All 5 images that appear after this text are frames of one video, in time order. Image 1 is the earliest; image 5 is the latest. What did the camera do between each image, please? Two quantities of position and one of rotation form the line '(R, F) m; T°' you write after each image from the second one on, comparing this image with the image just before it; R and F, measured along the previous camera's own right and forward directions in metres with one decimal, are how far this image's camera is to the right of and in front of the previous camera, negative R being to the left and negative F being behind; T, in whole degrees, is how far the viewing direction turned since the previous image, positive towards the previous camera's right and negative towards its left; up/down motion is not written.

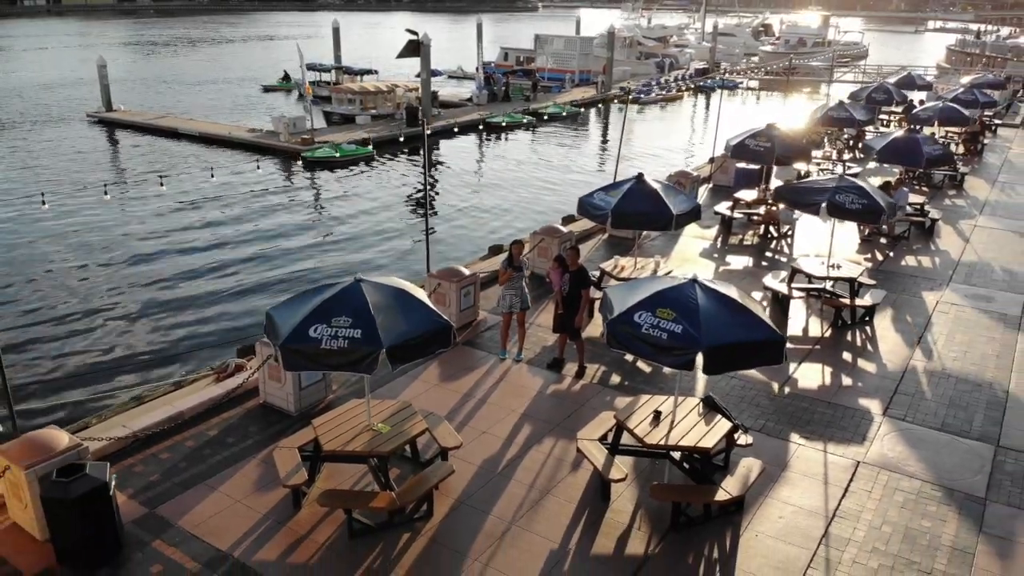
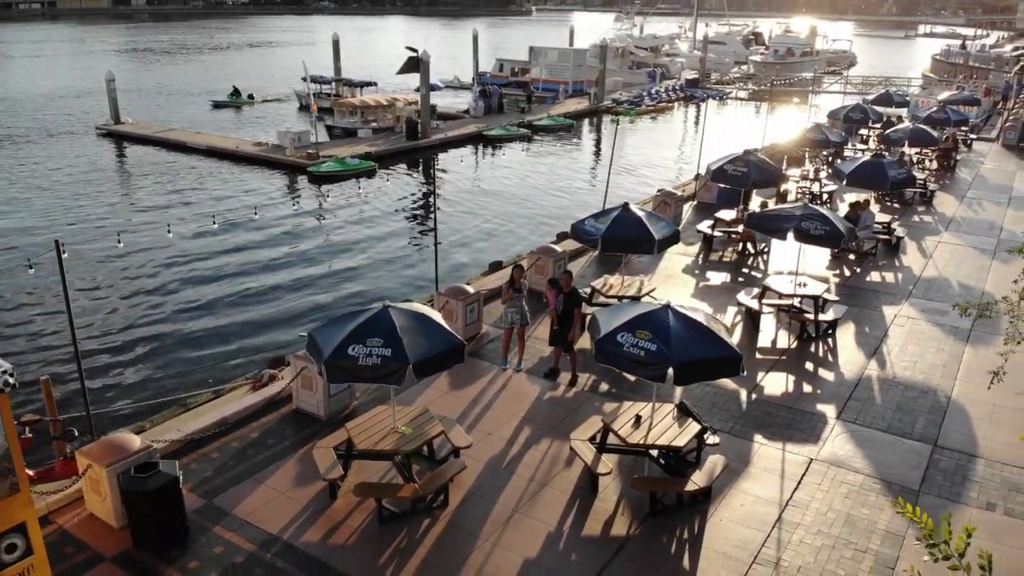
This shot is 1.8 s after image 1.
(-0.1, -1.2) m; 0°
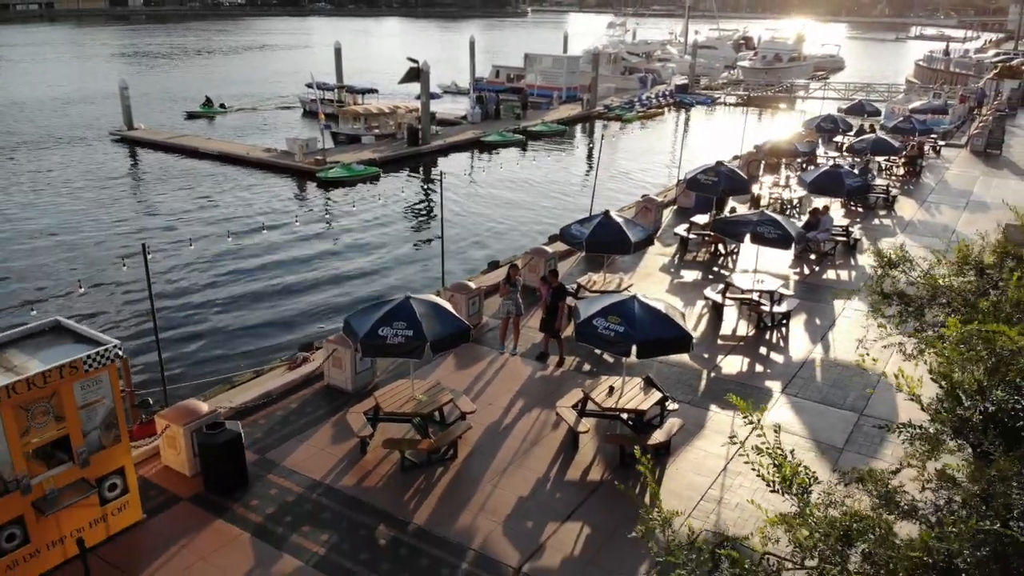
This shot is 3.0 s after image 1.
(0.0, -1.8) m; 0°
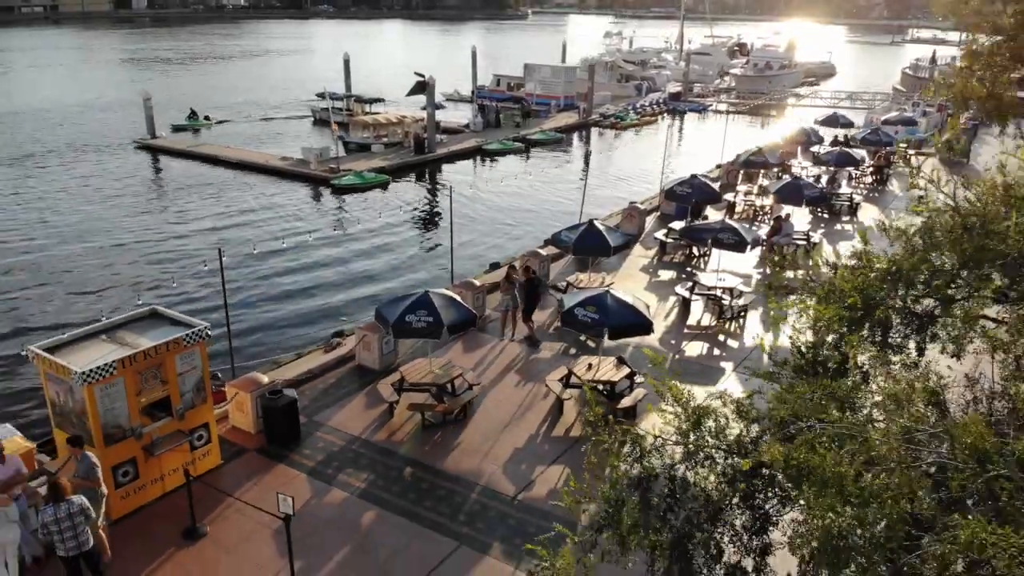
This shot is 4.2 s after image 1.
(0.0, -2.4) m; 0°
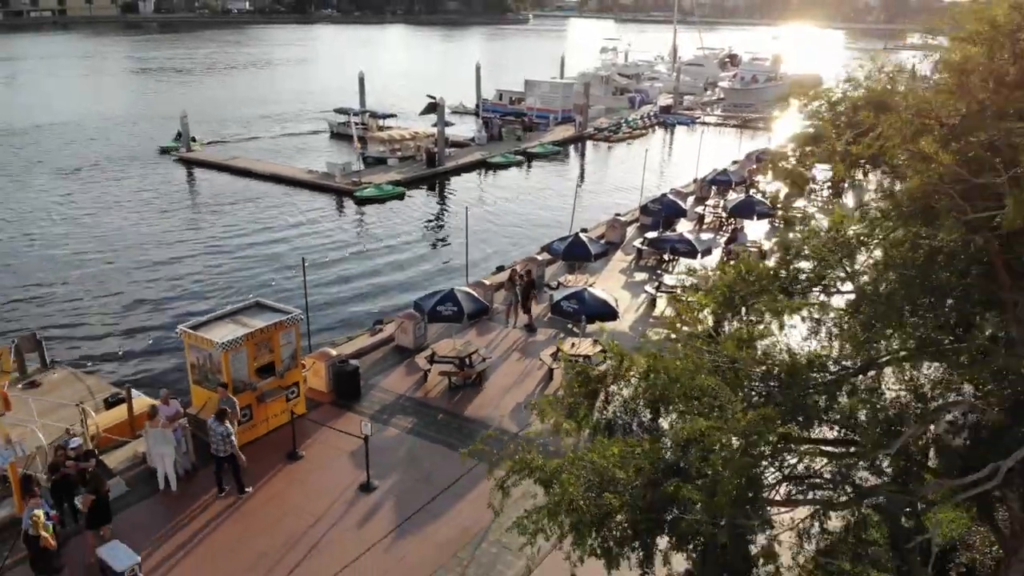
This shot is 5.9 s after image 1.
(0.0, -4.3) m; 0°
